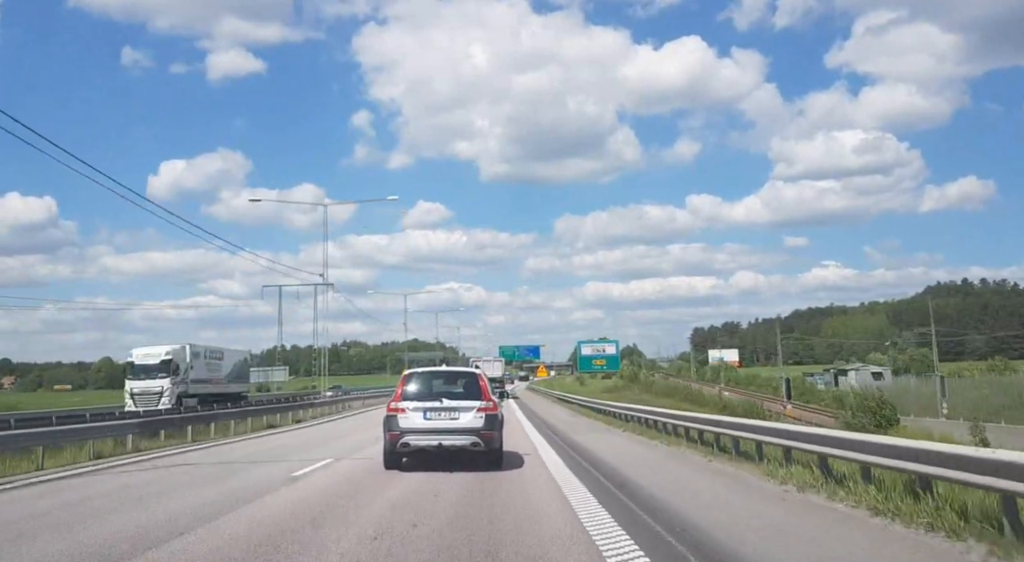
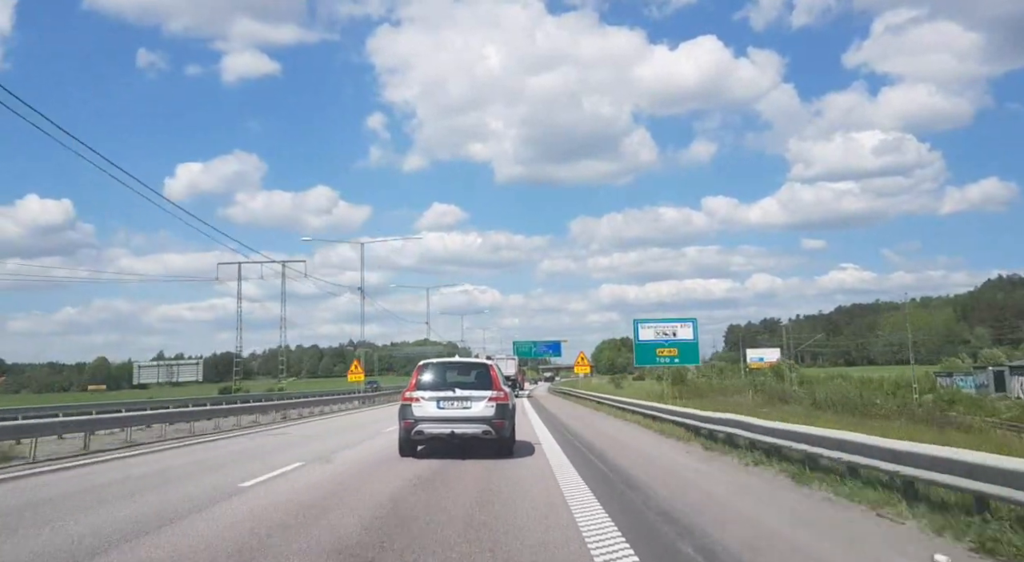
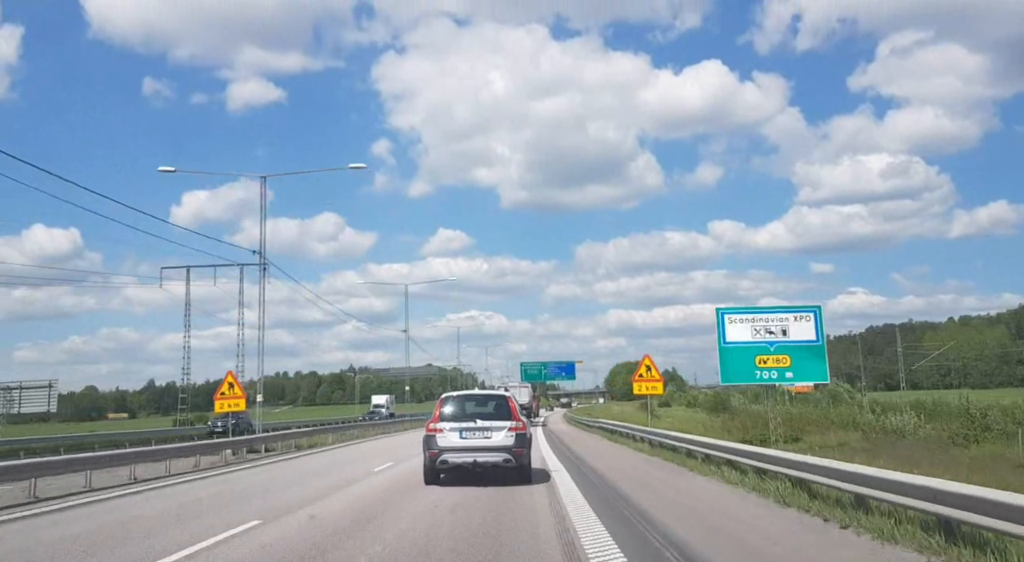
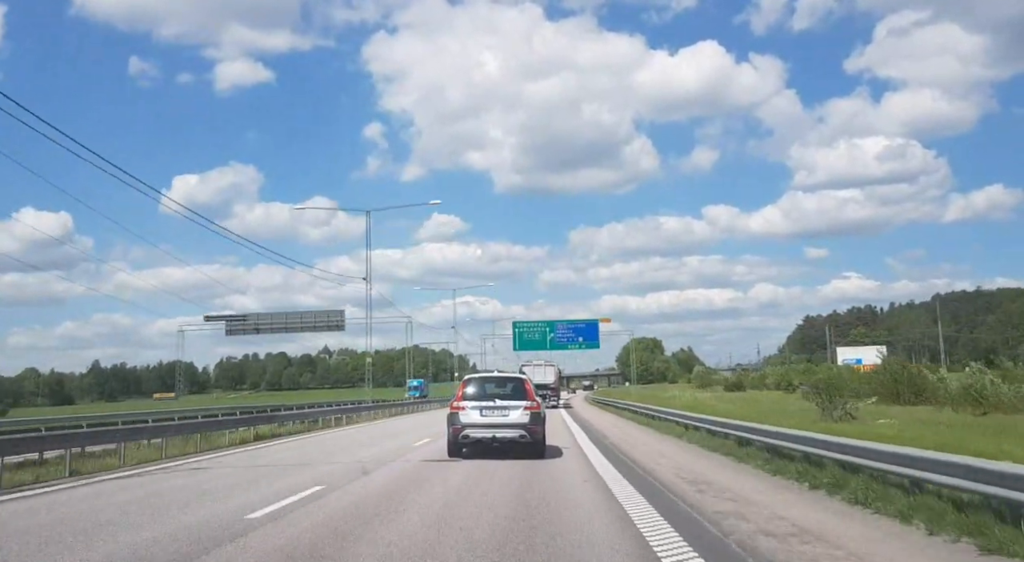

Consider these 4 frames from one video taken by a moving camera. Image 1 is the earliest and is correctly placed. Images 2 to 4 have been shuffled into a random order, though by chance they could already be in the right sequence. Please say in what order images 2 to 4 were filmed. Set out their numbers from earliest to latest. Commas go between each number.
2, 3, 4
